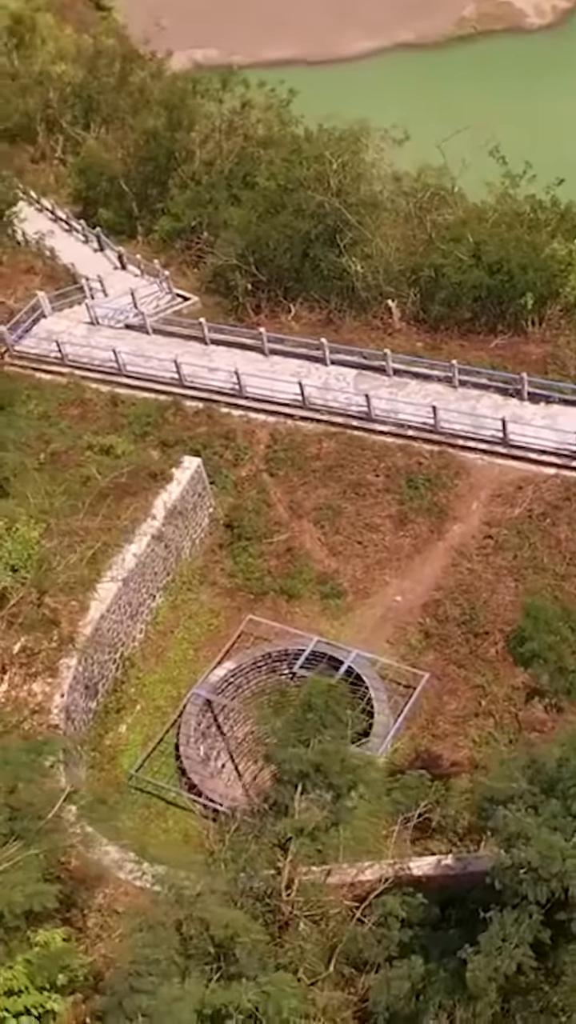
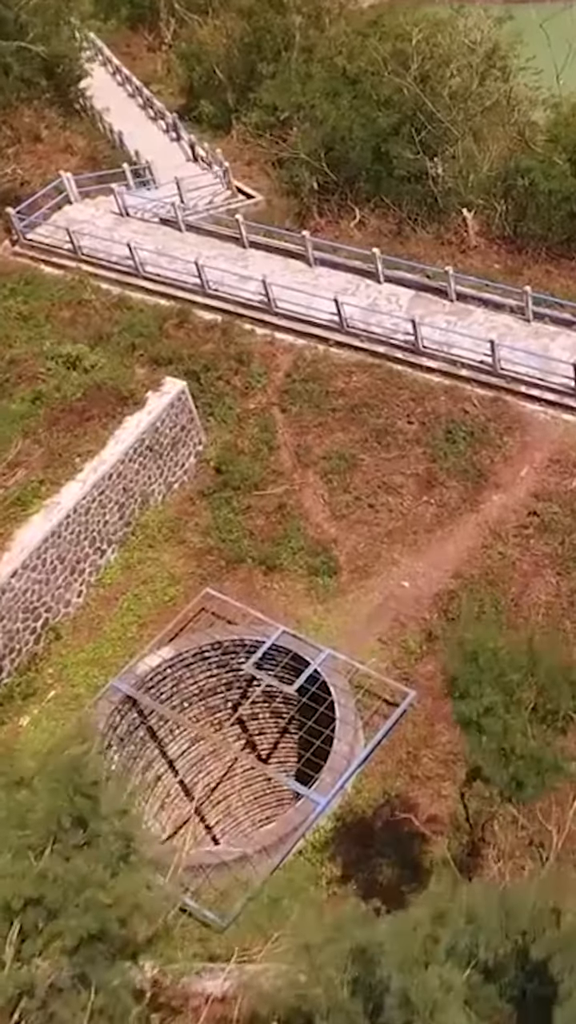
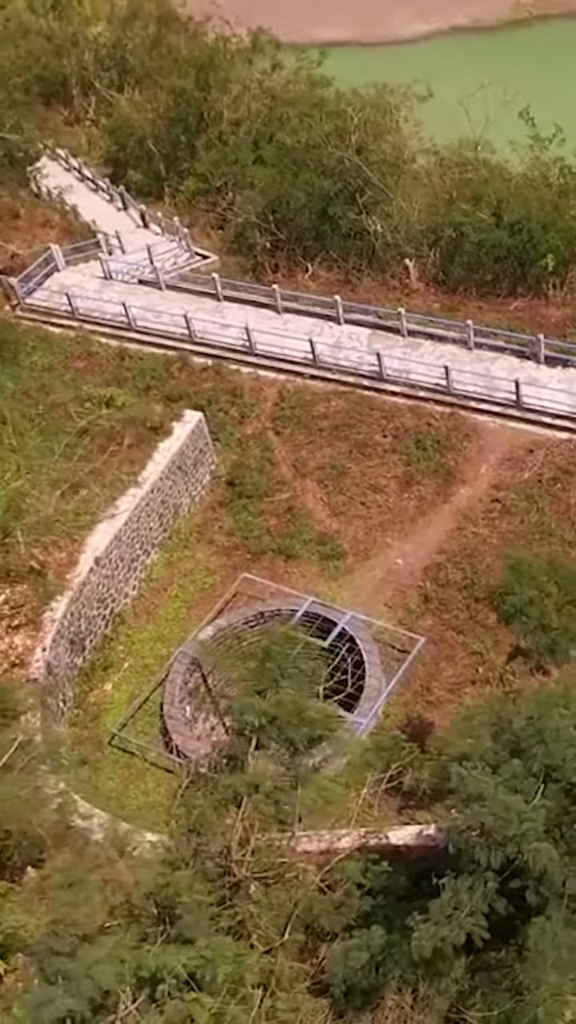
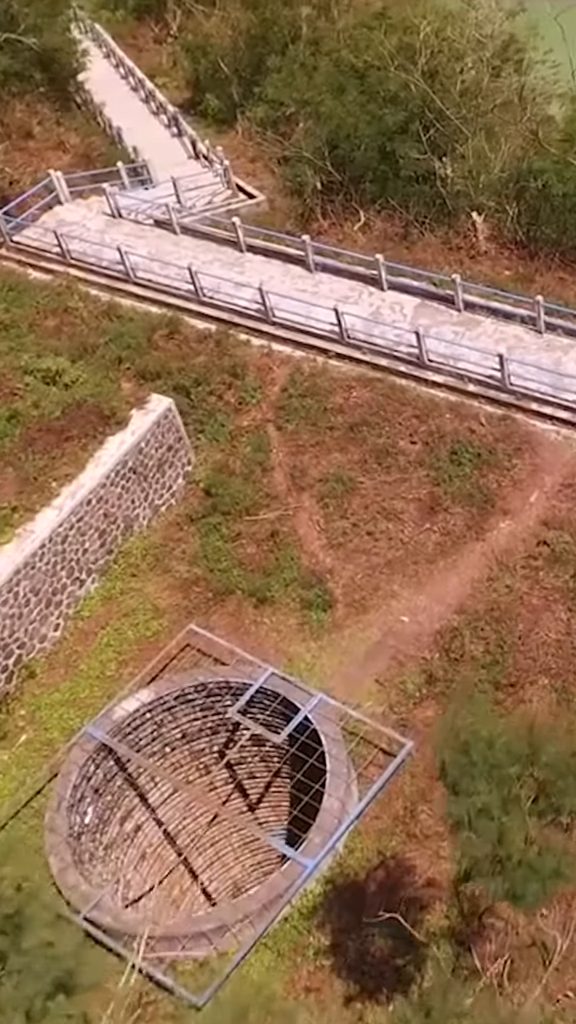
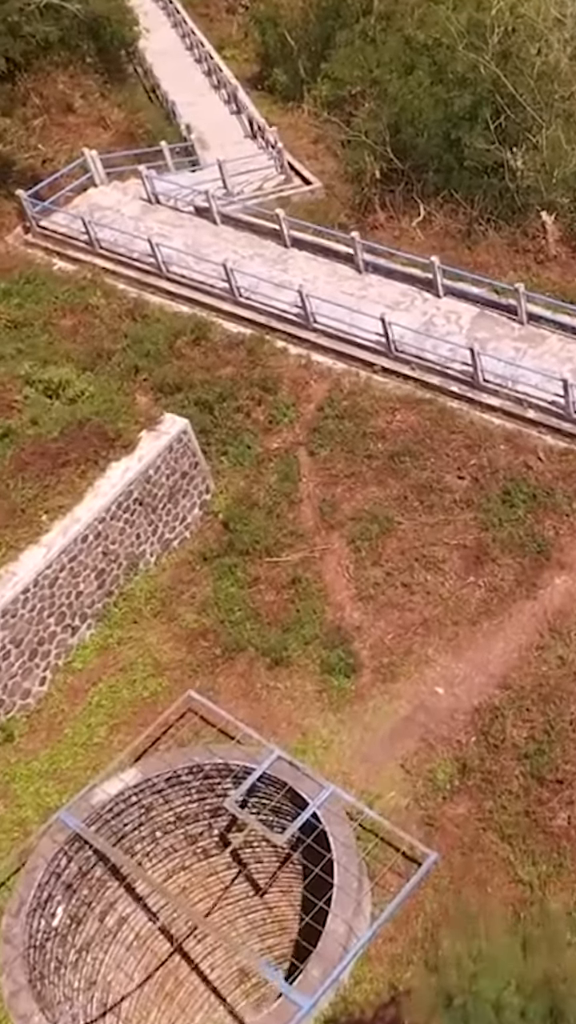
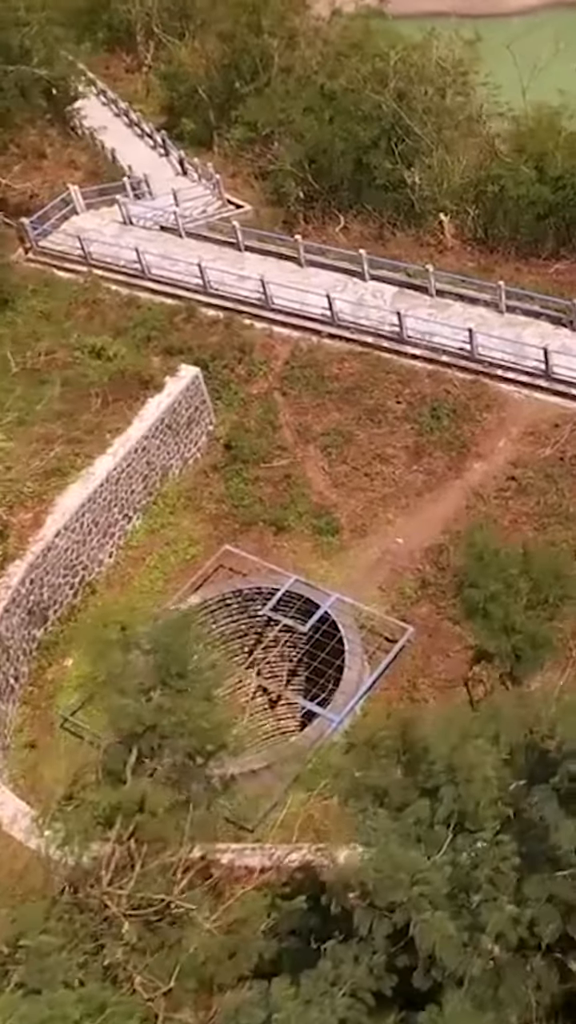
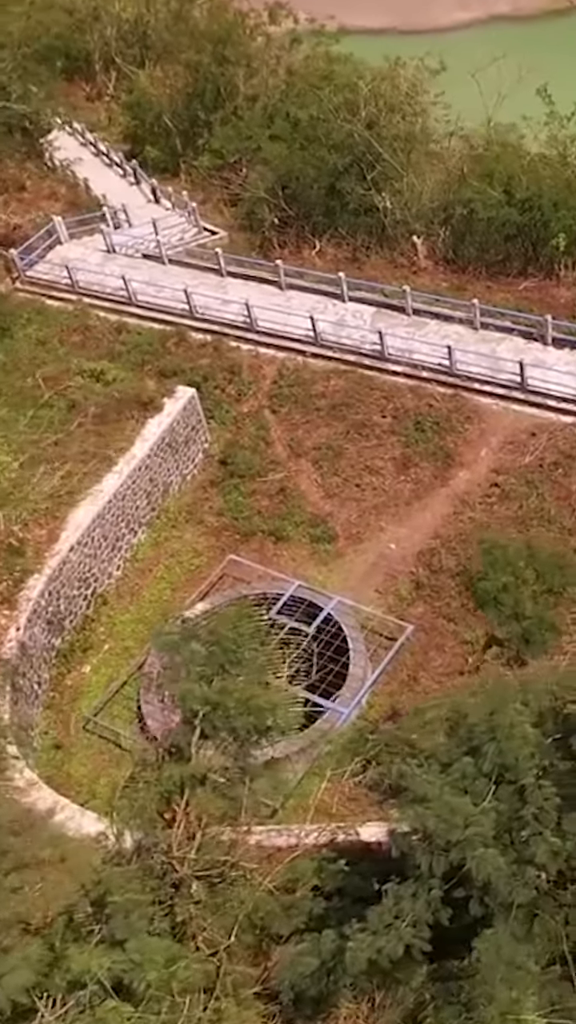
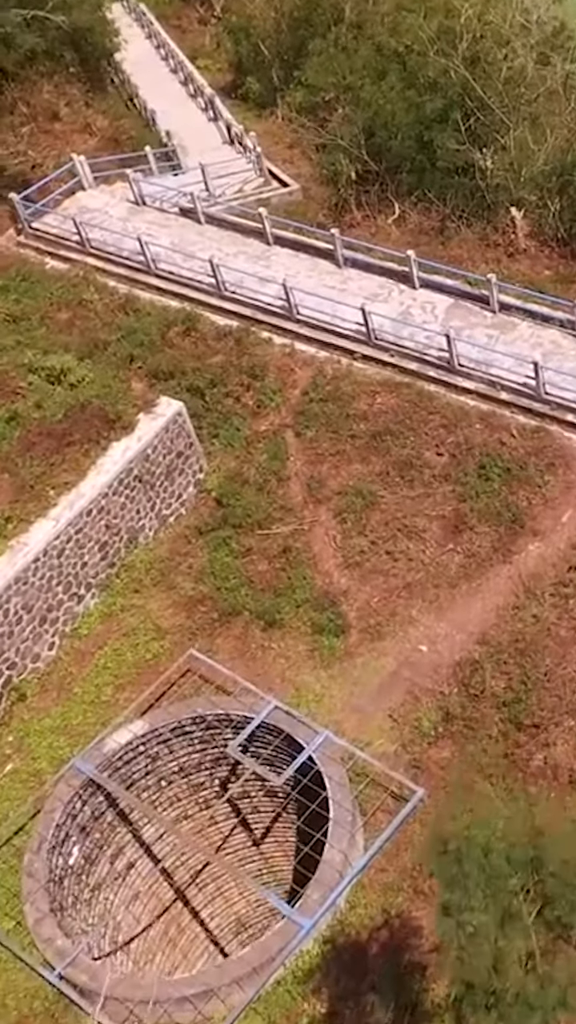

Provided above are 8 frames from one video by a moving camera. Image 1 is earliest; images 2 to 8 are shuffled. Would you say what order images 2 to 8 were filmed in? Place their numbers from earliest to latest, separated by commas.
3, 7, 6, 2, 4, 8, 5
